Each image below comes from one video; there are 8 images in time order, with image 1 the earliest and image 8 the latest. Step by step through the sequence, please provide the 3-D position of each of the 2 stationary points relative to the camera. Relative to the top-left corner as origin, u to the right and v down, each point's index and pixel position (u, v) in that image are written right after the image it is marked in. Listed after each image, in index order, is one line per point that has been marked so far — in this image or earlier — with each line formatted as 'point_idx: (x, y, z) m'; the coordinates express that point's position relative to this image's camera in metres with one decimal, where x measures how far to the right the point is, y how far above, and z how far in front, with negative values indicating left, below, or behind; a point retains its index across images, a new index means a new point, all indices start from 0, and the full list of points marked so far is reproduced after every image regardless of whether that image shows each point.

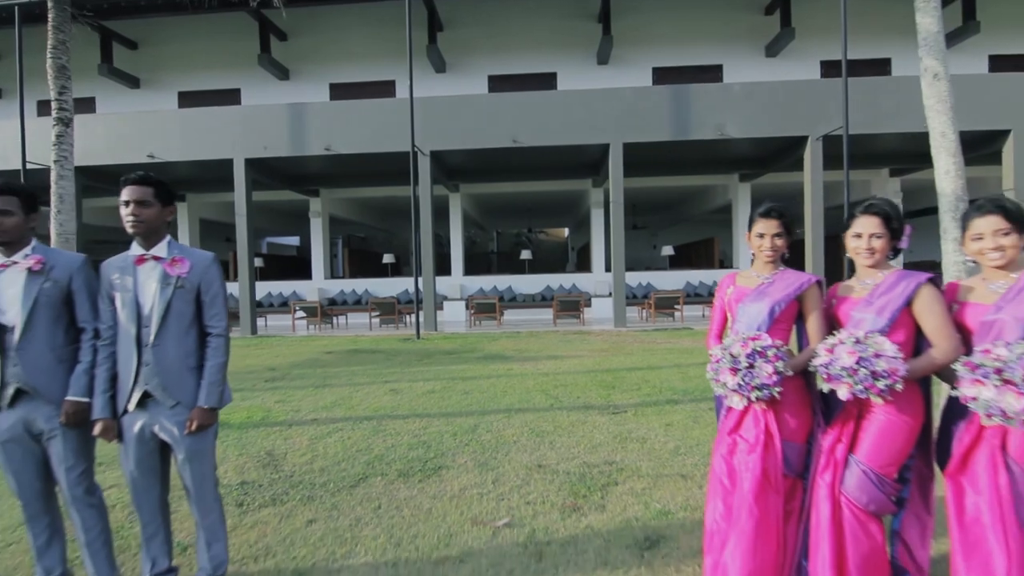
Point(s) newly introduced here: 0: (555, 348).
0: (+0.8, -1.1, +10.0) m
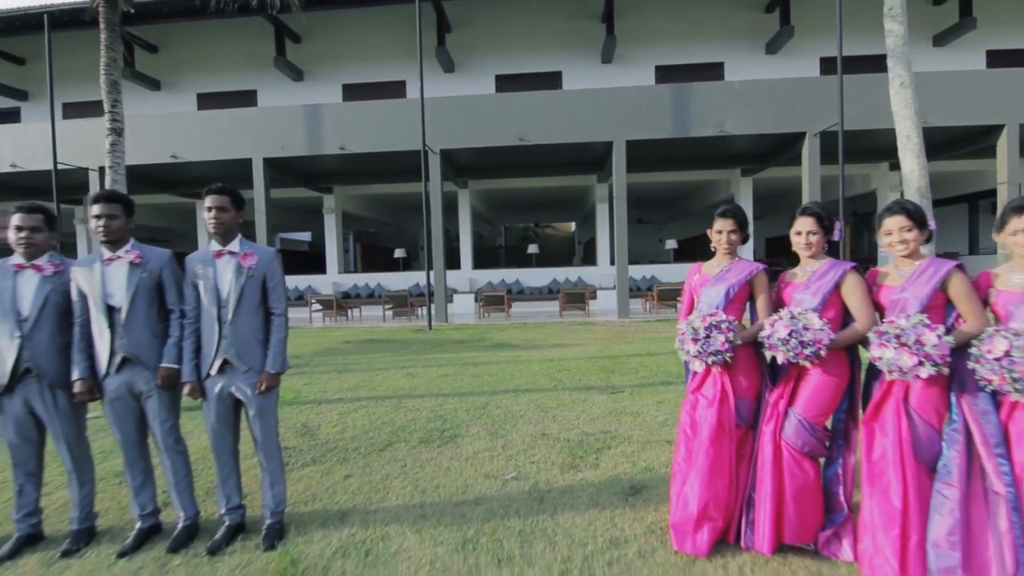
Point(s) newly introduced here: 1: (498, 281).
0: (+0.9, -0.9, +10.5) m
1: (-0.5, +0.2, +17.6) m
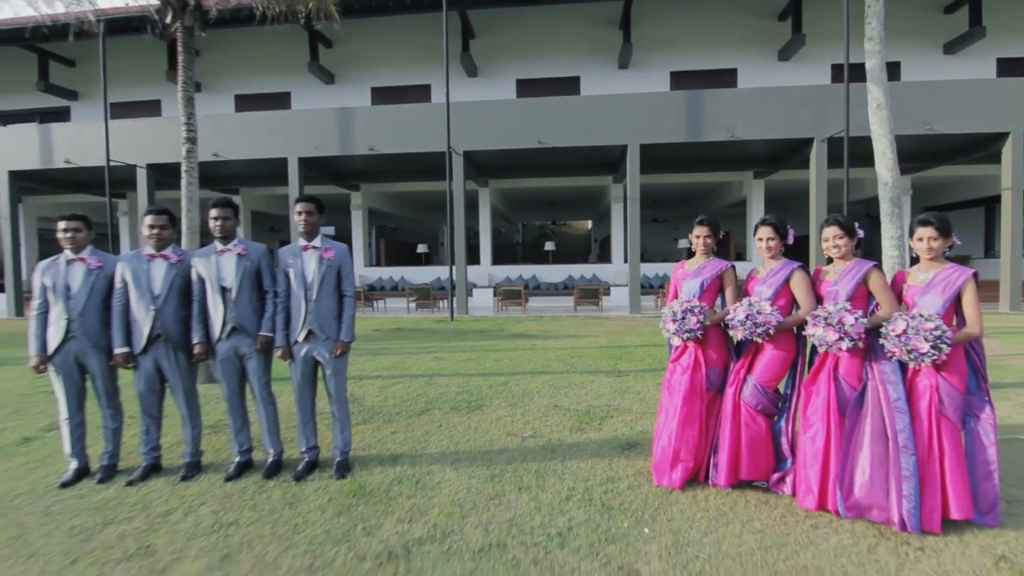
0: (+1.3, -0.8, +11.3) m
1: (+0.1, +0.4, +18.4) m
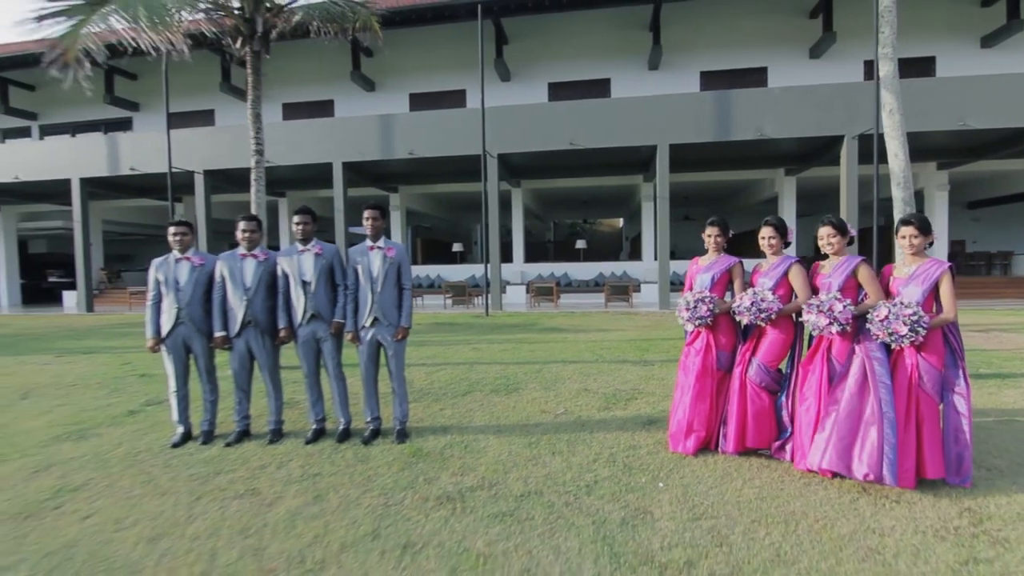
0: (+2.0, -0.8, +11.8) m
1: (+1.2, +0.5, +19.0) m
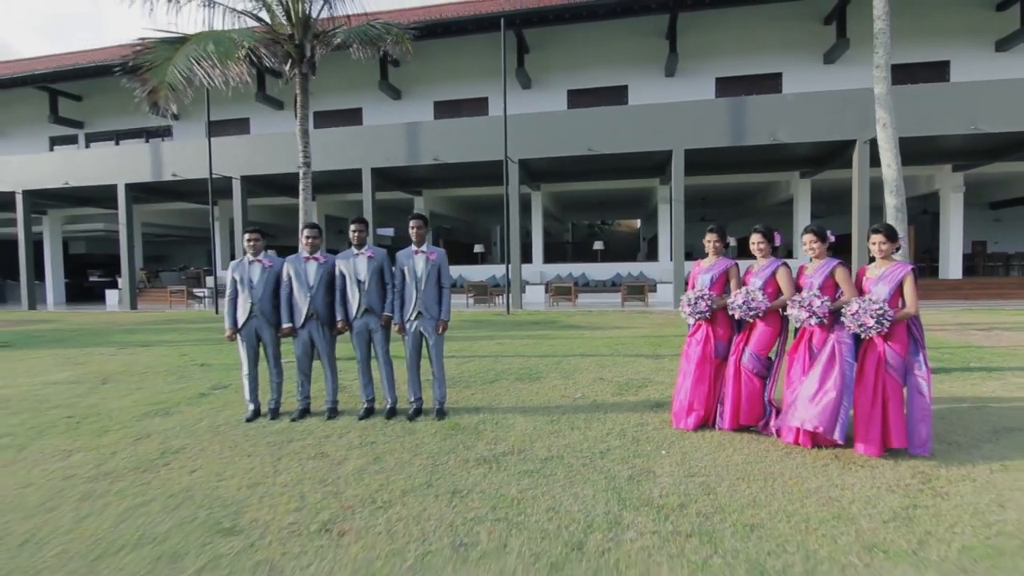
0: (+2.5, -0.8, +12.5) m
1: (+2.0, +0.5, +19.6) m
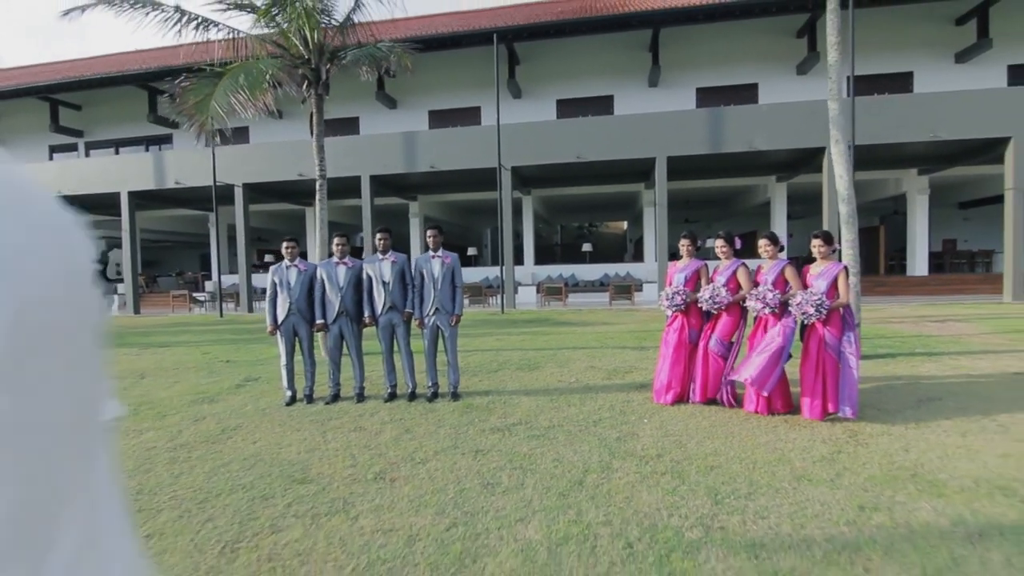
0: (+2.4, -0.7, +13.4) m
1: (+1.7, +0.5, +20.5) m
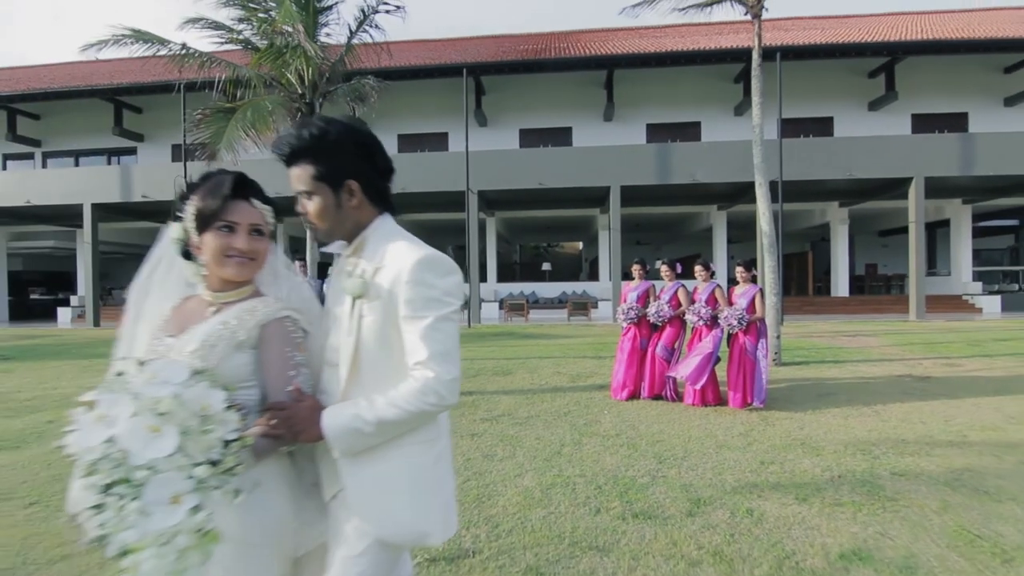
0: (+1.5, -1.2, +14.6) m
1: (+0.2, -0.2, +21.7) m
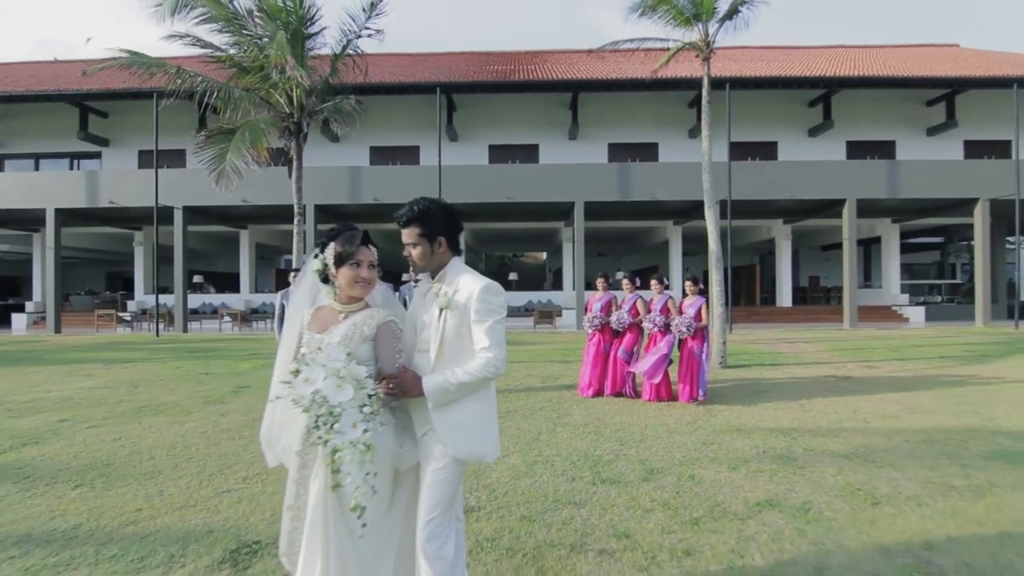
0: (+0.7, -1.5, +15.6) m
1: (-1.1, -0.5, +22.6) m
